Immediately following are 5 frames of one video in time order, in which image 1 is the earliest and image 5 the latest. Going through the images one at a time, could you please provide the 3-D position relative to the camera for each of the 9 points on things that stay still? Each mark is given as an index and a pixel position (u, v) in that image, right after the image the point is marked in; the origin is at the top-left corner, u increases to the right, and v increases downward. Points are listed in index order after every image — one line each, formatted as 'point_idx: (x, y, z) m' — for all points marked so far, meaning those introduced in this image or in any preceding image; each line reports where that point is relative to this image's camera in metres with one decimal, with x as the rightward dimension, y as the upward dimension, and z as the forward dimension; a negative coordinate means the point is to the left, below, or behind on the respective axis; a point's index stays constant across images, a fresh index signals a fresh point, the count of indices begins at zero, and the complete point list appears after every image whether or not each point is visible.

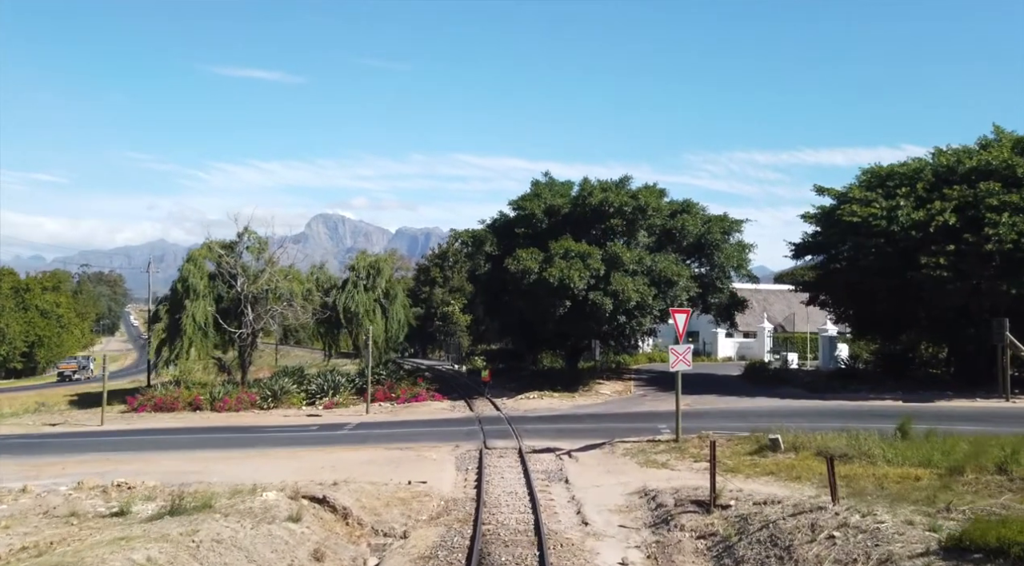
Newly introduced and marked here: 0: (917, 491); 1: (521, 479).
0: (+6.2, -3.2, +15.1) m
1: (+0.2, -3.7, +18.7) m
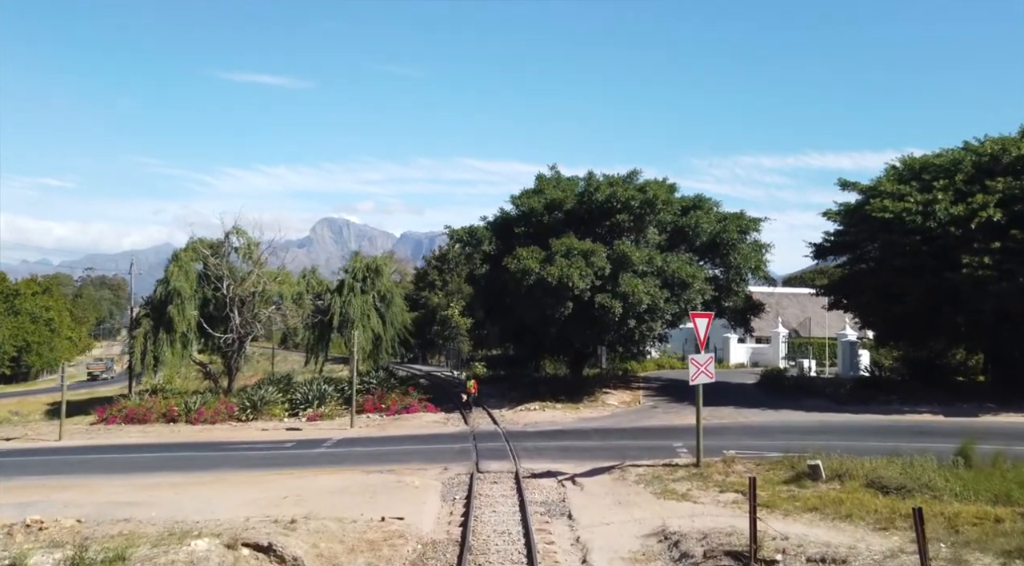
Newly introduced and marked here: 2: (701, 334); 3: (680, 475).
0: (+6.1, -3.2, +12.2) m
1: (+0.1, -3.7, +15.8) m
2: (+3.7, -1.0, +19.1) m
3: (+3.0, -3.5, +17.8) m
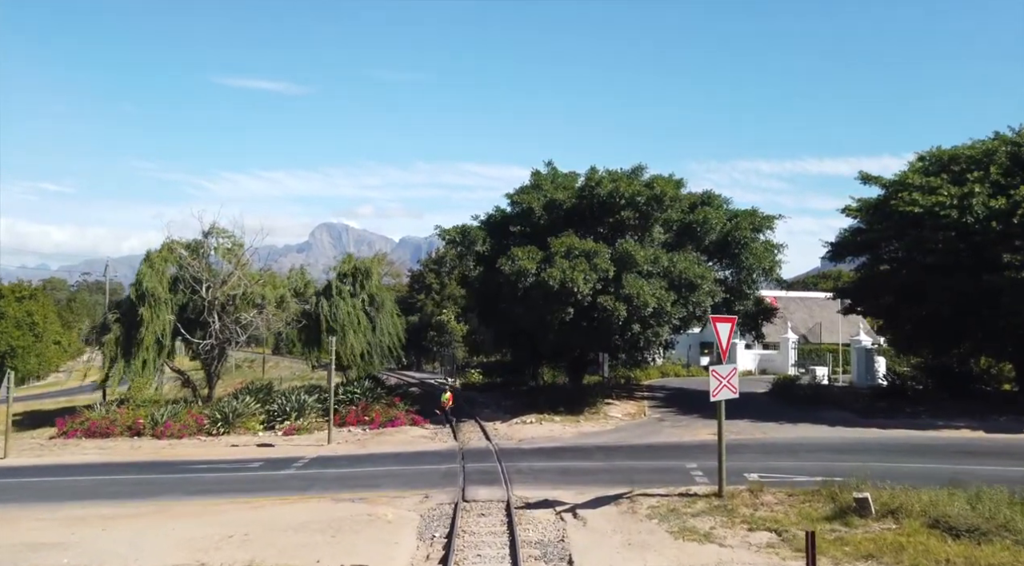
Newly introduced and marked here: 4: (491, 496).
0: (+6.0, -3.1, +9.5) m
1: (-0.1, -3.7, +13.1) m
2: (+3.5, -1.0, +16.4) m
3: (+2.9, -3.5, +15.1) m
4: (-0.4, -3.8, +17.6) m
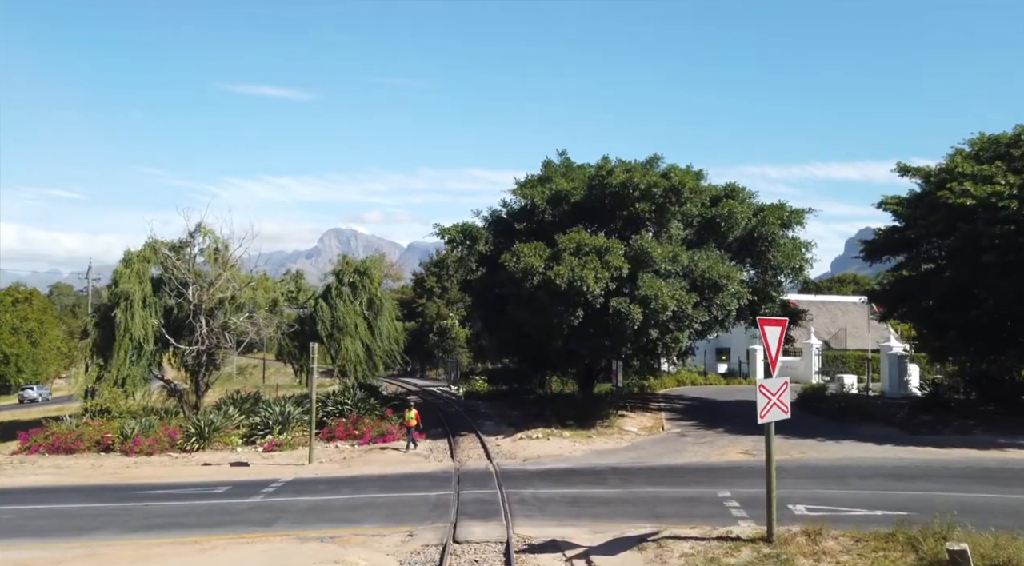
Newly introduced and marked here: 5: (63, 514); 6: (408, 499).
0: (+5.9, -3.0, +6.5) m
1: (-0.1, -3.6, +10.2) m
2: (+3.5, -0.9, +13.5) m
3: (+2.9, -3.4, +12.1) m
4: (-0.4, -3.7, +14.6) m
5: (-8.0, -4.1, +17.6) m
6: (-1.9, -3.9, +17.9) m
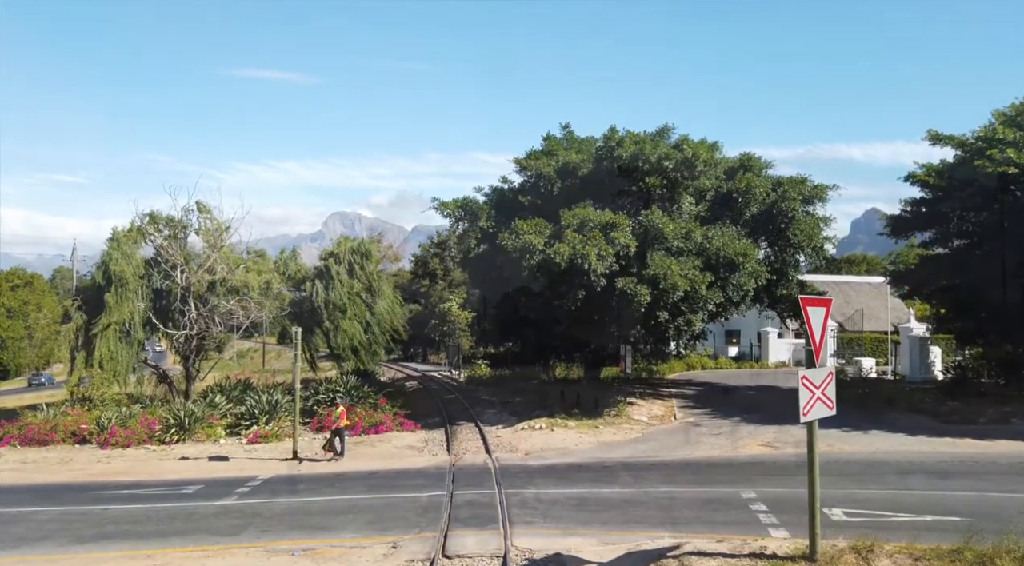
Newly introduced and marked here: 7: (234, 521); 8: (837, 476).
0: (+5.8, -2.8, +4.5) m
1: (-0.1, -3.4, +8.3) m
2: (+3.5, -0.6, +11.5) m
3: (+2.8, -3.1, +10.2) m
4: (-0.4, -3.4, +12.7) m
5: (-8.0, -3.8, +15.8) m
6: (-1.9, -3.6, +16.0) m
7: (-4.2, -3.7, +15.1) m
8: (+5.7, -3.3, +16.9) m
